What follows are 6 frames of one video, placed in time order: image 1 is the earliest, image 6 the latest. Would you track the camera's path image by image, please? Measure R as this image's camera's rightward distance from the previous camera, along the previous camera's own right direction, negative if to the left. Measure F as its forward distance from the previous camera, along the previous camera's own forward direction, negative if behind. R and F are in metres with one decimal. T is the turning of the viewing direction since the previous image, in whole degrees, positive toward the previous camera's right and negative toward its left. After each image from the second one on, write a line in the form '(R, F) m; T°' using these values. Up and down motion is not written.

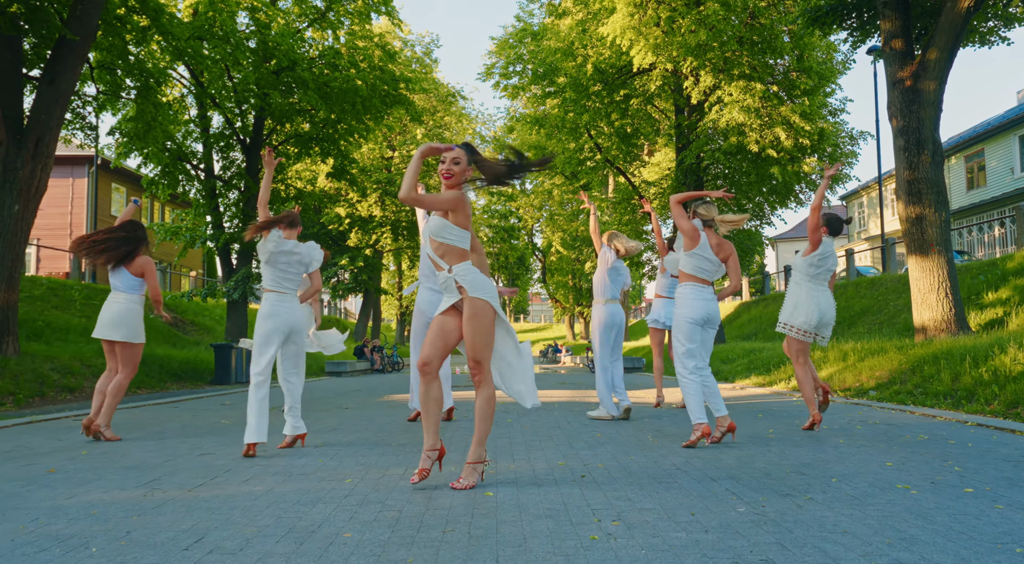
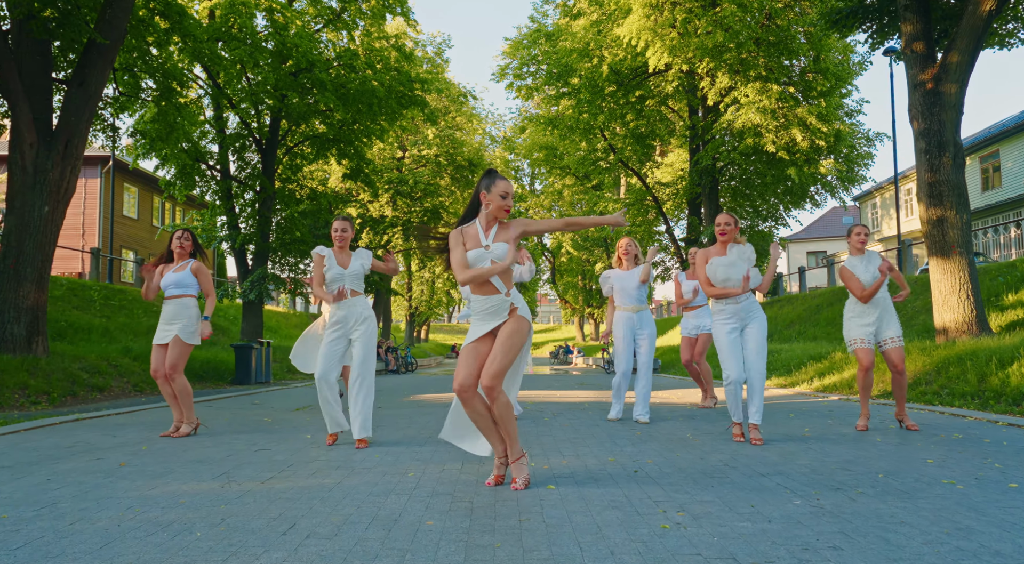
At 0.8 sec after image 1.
(-0.5, 0.0) m; 0°
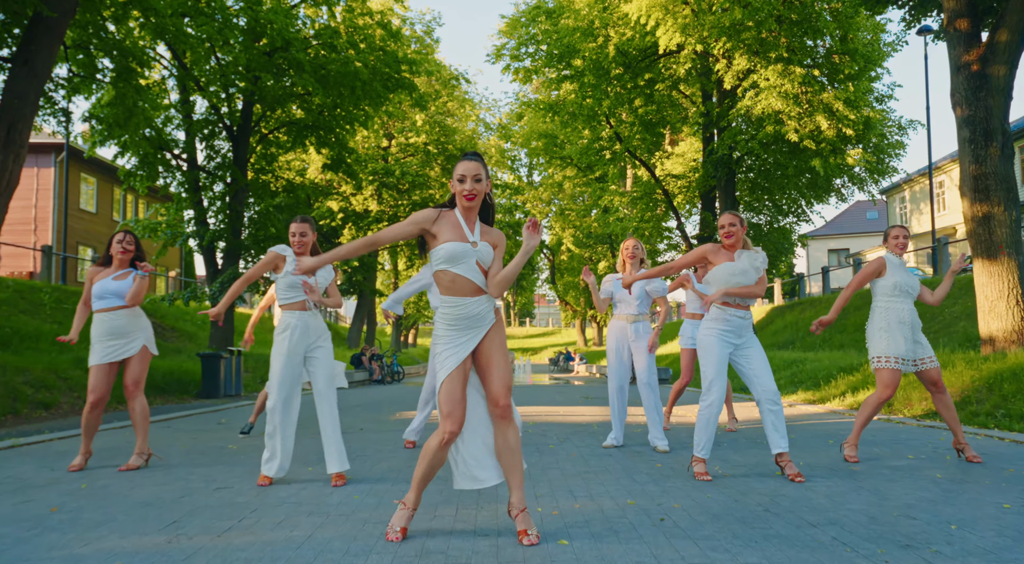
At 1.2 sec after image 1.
(-0.2, +1.6) m; +1°
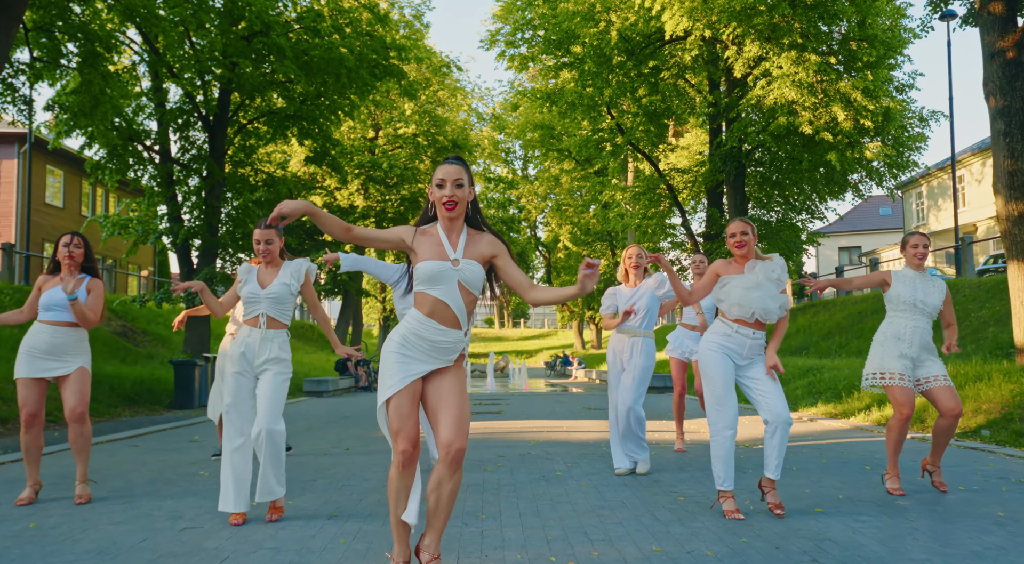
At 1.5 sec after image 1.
(-0.1, +1.0) m; +1°
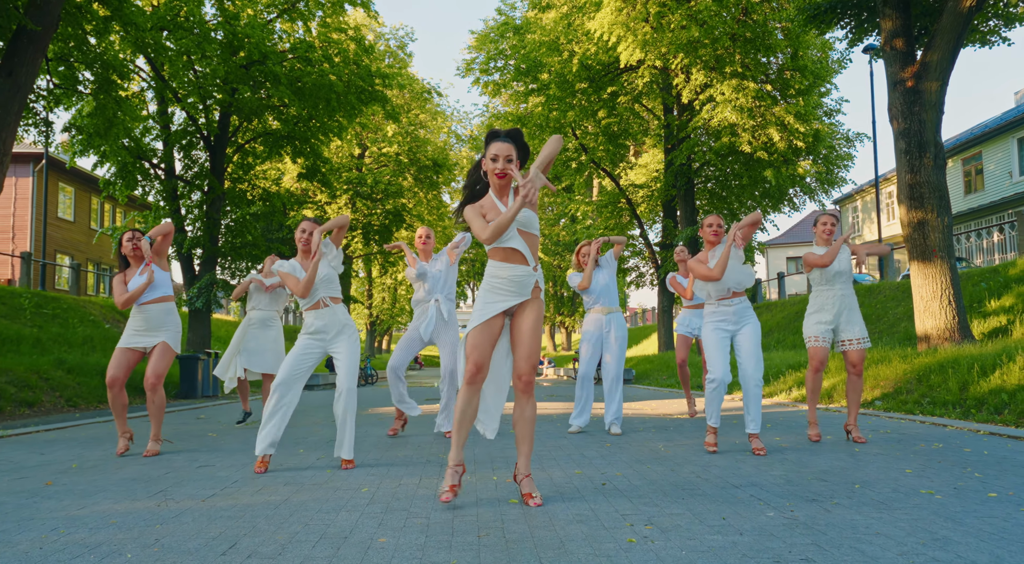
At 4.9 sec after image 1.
(+0.4, -1.6) m; +1°
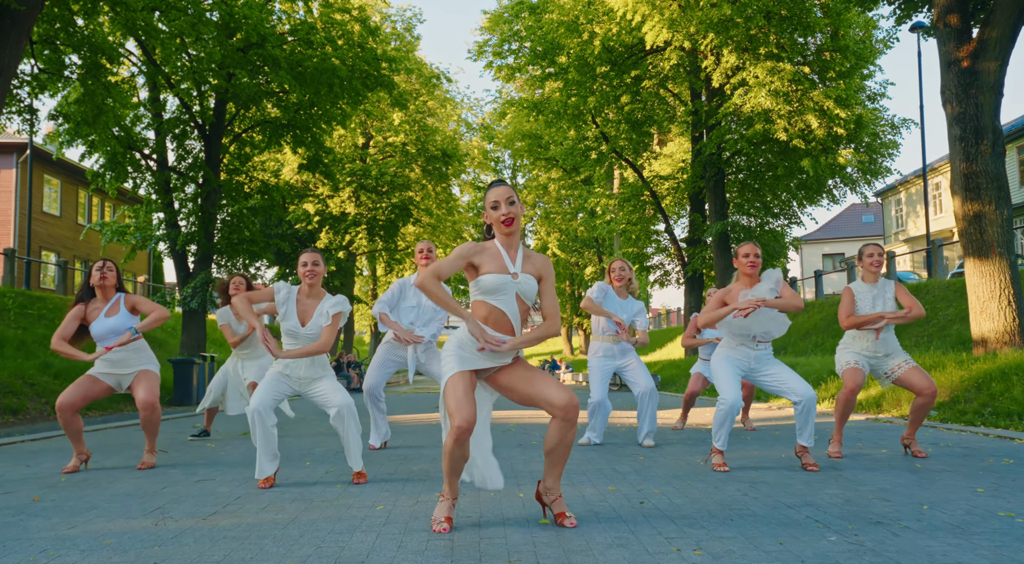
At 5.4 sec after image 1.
(-0.2, +1.2) m; -1°
